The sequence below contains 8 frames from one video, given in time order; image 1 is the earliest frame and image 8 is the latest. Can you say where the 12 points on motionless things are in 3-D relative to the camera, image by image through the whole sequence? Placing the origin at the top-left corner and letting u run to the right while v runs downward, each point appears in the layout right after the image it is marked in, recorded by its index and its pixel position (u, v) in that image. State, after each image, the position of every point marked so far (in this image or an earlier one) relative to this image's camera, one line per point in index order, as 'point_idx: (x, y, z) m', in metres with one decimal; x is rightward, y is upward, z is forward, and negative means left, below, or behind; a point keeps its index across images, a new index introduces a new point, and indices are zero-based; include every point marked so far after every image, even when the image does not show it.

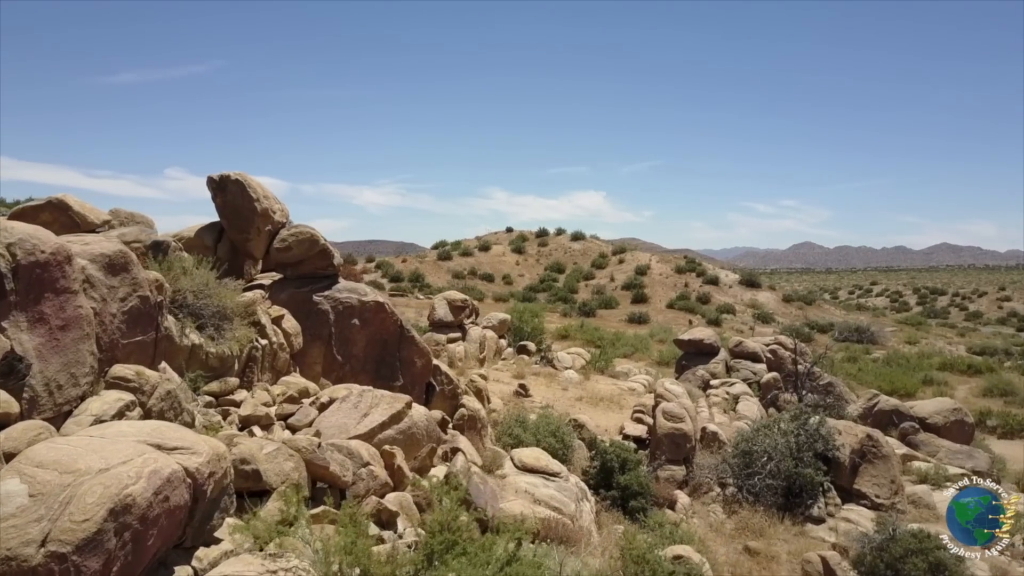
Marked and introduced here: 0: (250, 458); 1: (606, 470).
0: (-1.7, -1.1, +5.5) m
1: (+1.1, -2.1, +9.7) m
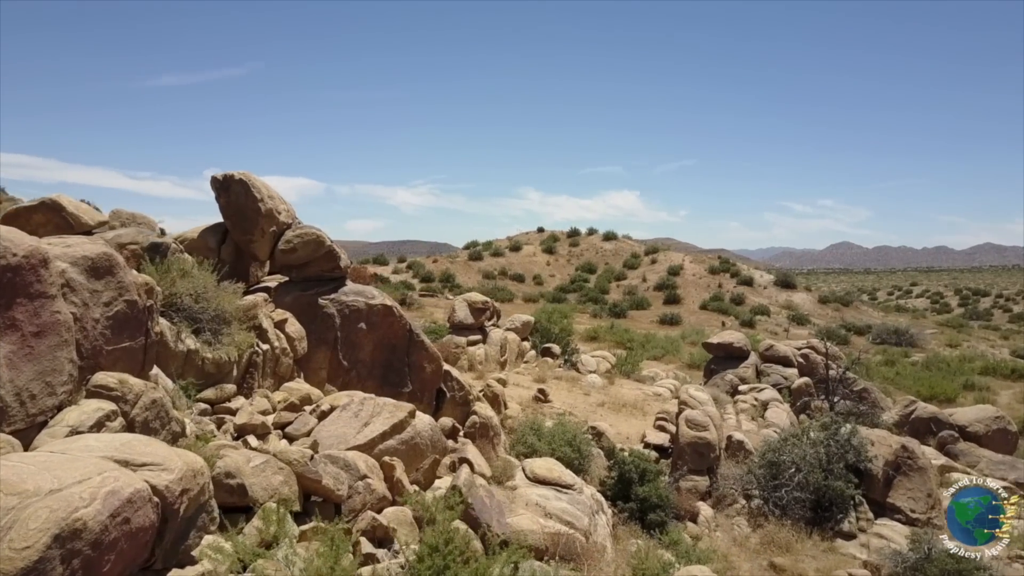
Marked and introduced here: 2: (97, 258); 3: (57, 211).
0: (-1.7, -1.1, +5.2) m
1: (+1.3, -2.2, +9.3) m
2: (-2.7, +0.2, +5.5) m
3: (-3.7, +0.6, +6.7) m
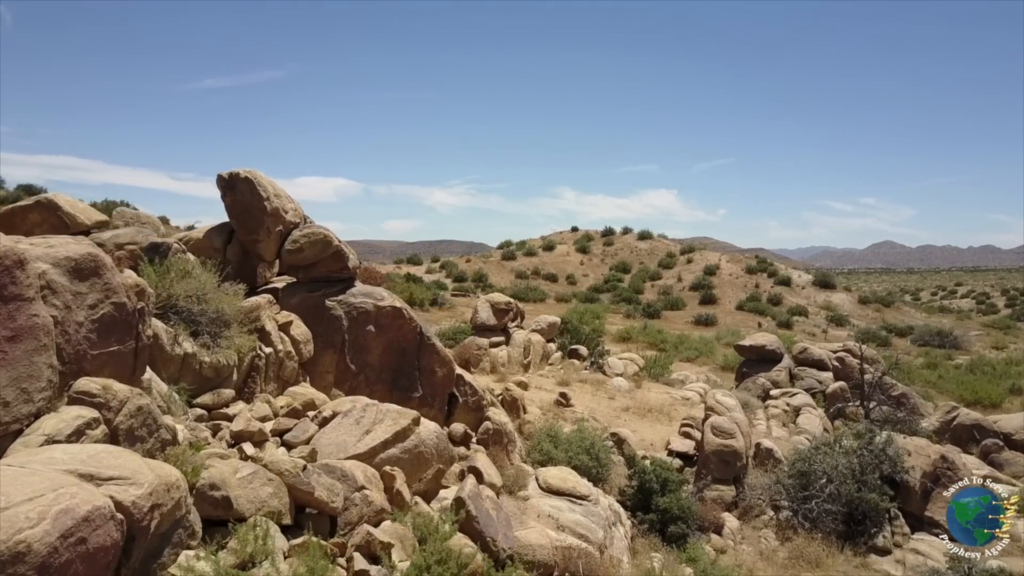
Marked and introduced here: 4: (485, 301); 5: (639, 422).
0: (-1.7, -1.2, +5.0) m
1: (+1.4, -2.2, +8.9) m
2: (-2.7, +0.2, +5.3) m
3: (-3.6, +0.6, +6.6) m
4: (-0.5, -0.2, +15.4) m
5: (+1.8, -1.9, +12.1) m
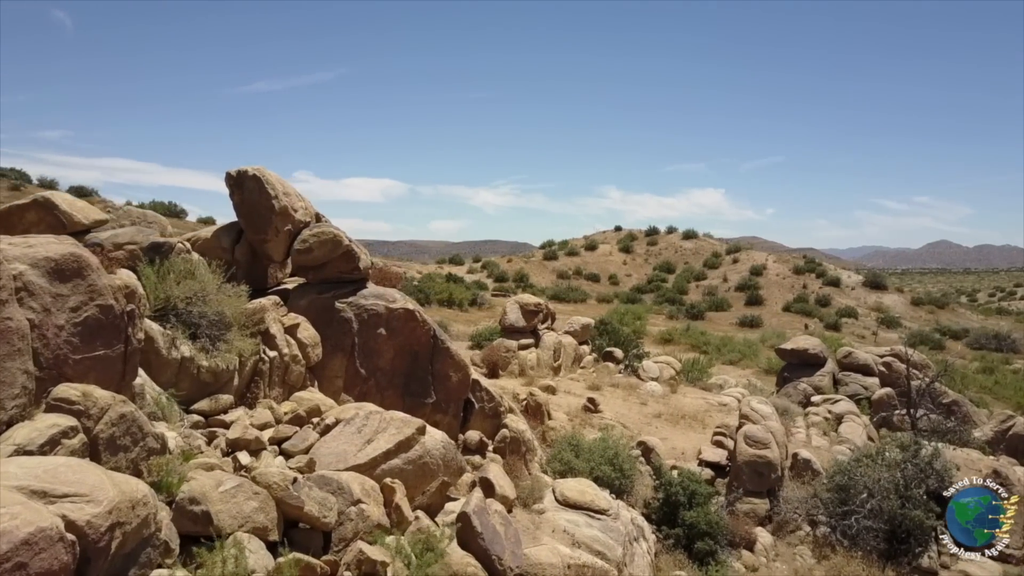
0: (-1.7, -1.2, +4.7) m
1: (+1.6, -2.2, +8.5) m
2: (-2.7, +0.2, +5.1) m
3: (-3.5, +0.6, +6.4) m
4: (0.0, -0.3, +15.1) m
5: (+2.2, -2.0, +11.6) m
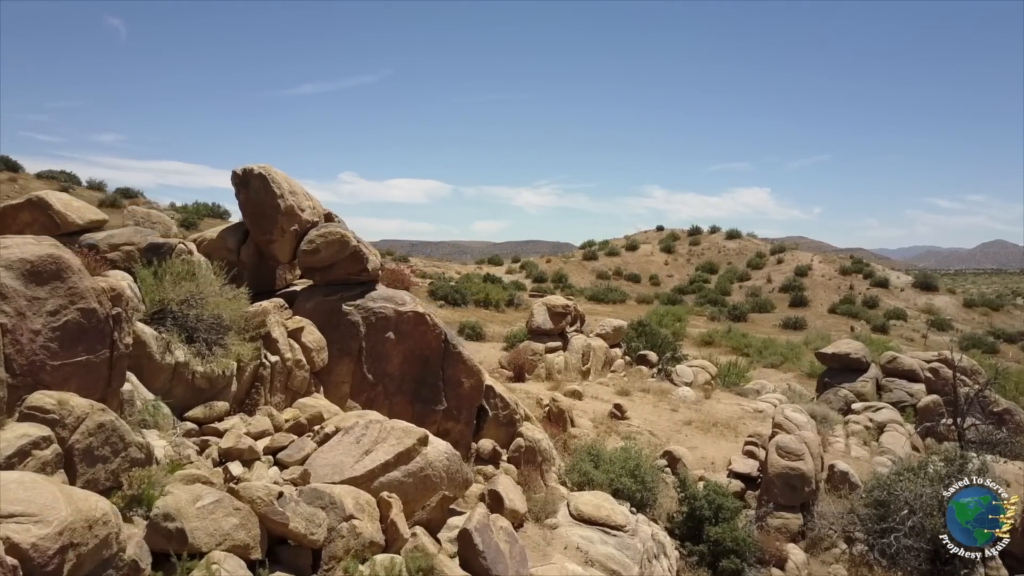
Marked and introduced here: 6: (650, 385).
0: (-1.8, -1.2, +4.4) m
1: (+1.8, -2.2, +8.0) m
2: (-2.7, +0.2, +4.8) m
3: (-3.5, +0.6, +6.2) m
4: (+0.5, -0.3, +14.7) m
5: (+2.5, -2.0, +11.1) m
6: (+2.3, -1.6, +14.2) m
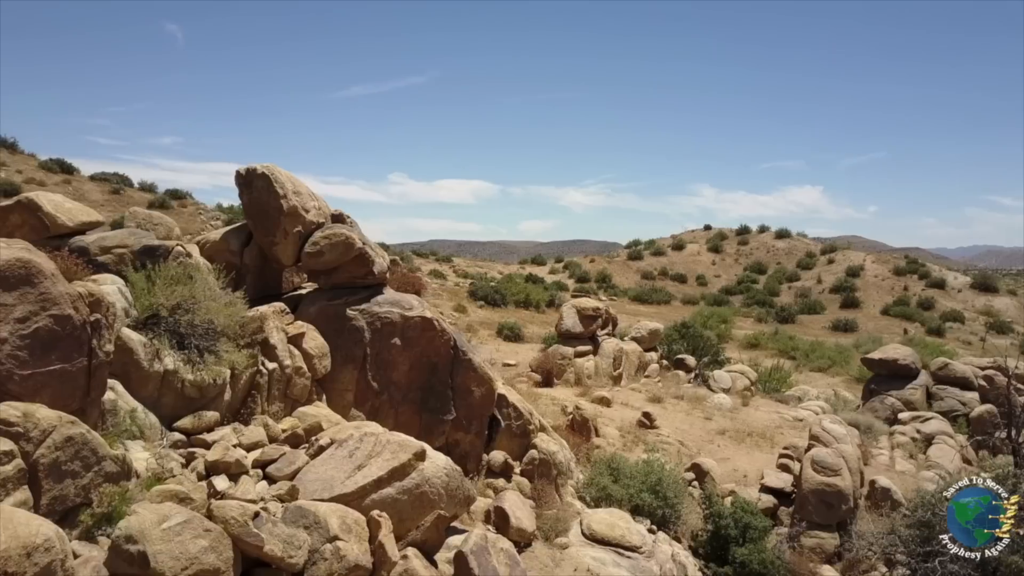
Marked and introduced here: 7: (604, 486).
0: (-1.9, -1.2, +4.1) m
1: (+1.9, -2.3, +7.5) m
2: (-2.8, +0.1, +4.6) m
3: (-3.4, +0.6, +6.0) m
4: (+1.0, -0.3, +14.3) m
5: (+2.8, -2.0, +10.6) m
6: (+2.8, -1.7, +13.7) m
7: (+0.9, -1.8, +7.7) m
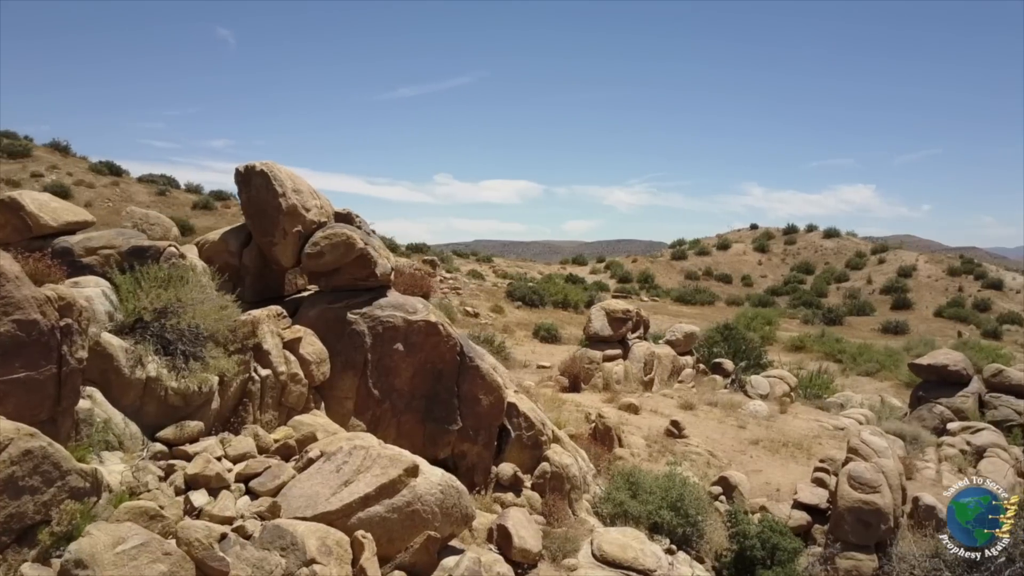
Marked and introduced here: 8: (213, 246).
0: (-1.9, -1.2, +3.8) m
1: (+2.0, -2.3, +7.0) m
2: (-2.8, +0.1, +4.4) m
3: (-3.4, +0.5, +5.8) m
4: (+1.5, -0.3, +13.8) m
5: (+3.1, -2.1, +10.0) m
6: (+3.2, -1.7, +13.1) m
7: (+1.0, -1.9, +7.3) m
8: (-2.5, +0.3, +7.0) m
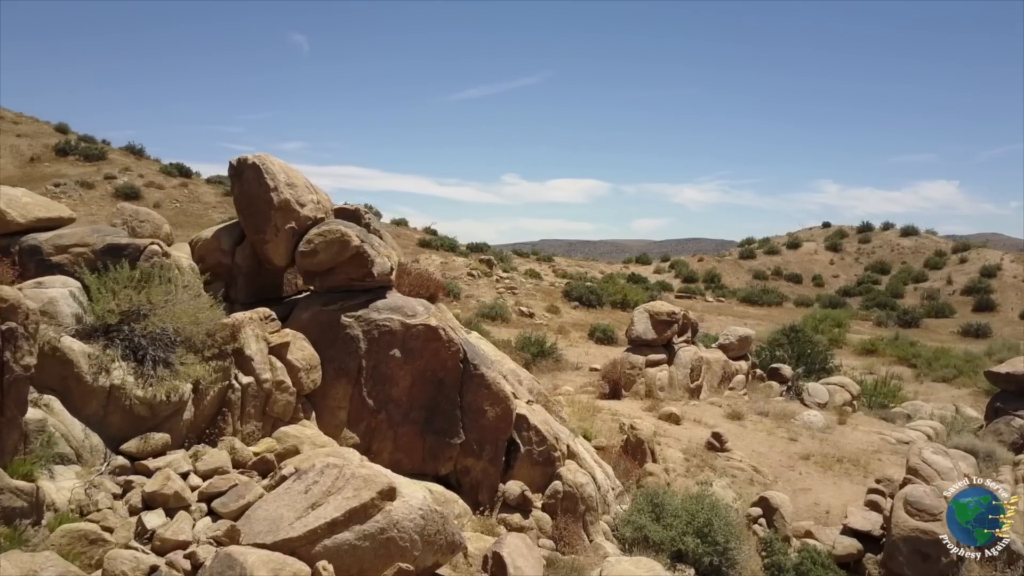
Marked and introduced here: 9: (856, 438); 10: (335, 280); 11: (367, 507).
0: (-2.1, -1.3, +3.4) m
1: (+2.0, -2.3, +6.3) m
2: (-3.0, +0.1, +4.0) m
3: (-3.5, +0.5, +5.4) m
4: (+2.1, -0.4, +13.0) m
5: (+3.4, -2.1, +9.2) m
6: (+3.8, -1.7, +12.2) m
7: (+1.0, -1.9, +6.6) m
8: (-2.4, +0.3, +6.6) m
9: (+4.6, -2.0, +11.1) m
10: (-1.4, +0.1, +6.5) m
11: (-0.8, -1.2, +4.7) m
